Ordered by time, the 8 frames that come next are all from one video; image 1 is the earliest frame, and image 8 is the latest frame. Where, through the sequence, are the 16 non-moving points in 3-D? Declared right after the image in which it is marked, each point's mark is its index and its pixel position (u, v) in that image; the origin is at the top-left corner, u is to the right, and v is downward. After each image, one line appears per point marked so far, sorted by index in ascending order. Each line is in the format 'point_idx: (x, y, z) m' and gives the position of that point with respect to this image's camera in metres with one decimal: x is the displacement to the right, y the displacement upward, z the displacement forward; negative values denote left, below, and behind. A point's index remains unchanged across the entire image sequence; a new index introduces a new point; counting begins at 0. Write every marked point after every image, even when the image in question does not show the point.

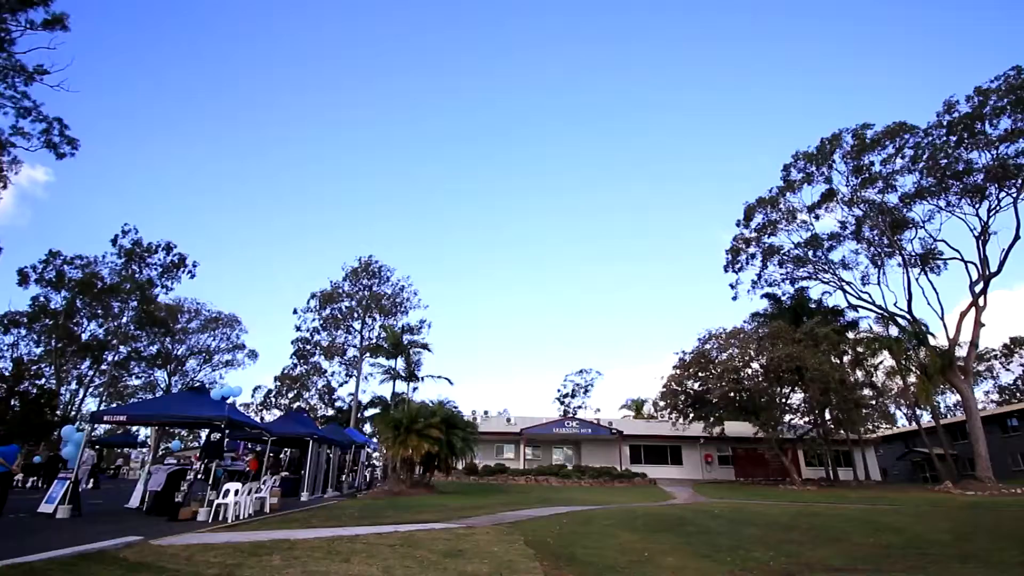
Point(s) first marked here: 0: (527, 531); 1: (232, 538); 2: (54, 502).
0: (+0.7, -7.4, +13.6) m
1: (-7.2, -6.6, +11.8) m
2: (-13.7, -6.6, +13.8) m
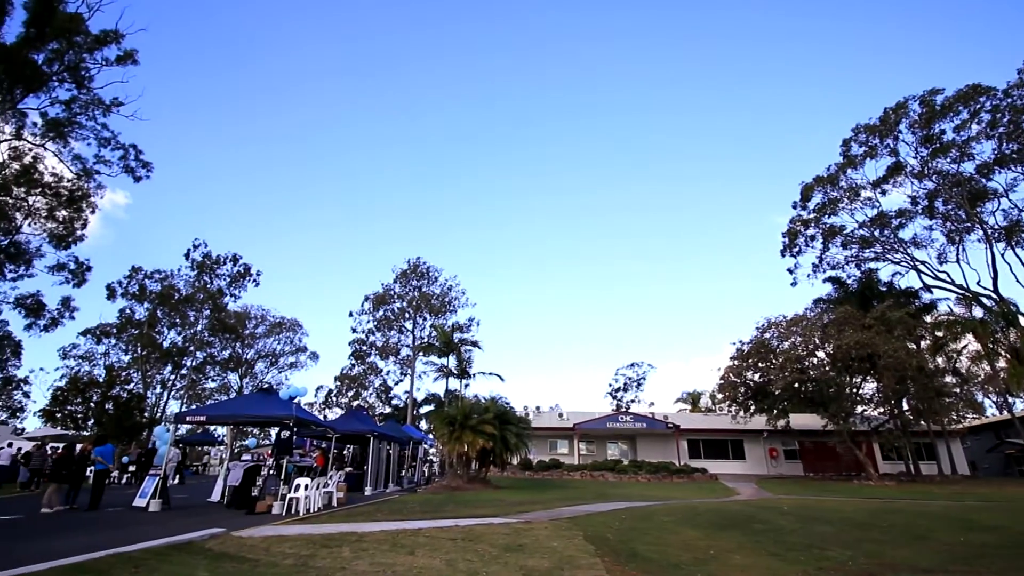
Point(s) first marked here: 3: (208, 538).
0: (+2.4, -7.2, +13.5) m
1: (-5.7, -6.7, +12.5) m
2: (-11.9, -7.0, +15.0) m
3: (-7.7, -6.5, +11.6) m
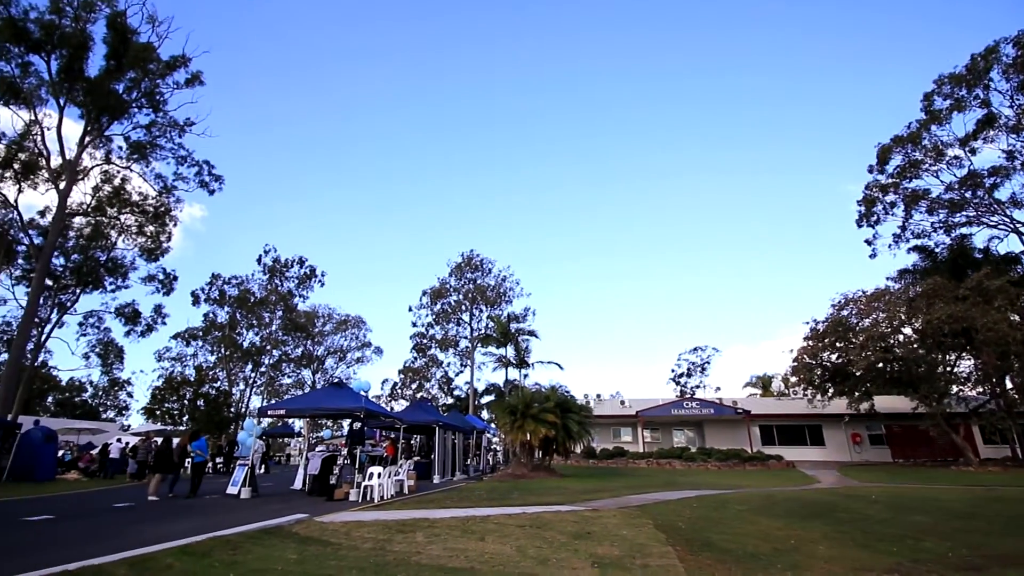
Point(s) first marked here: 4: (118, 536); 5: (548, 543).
0: (+4.3, -6.7, +13.2) m
1: (-3.8, -6.6, +13.1) m
2: (-9.7, -7.1, +16.2) m
3: (-6.0, -6.5, +12.4) m
4: (-9.9, -6.3, +11.4) m
5: (+1.0, -6.3, +11.1) m
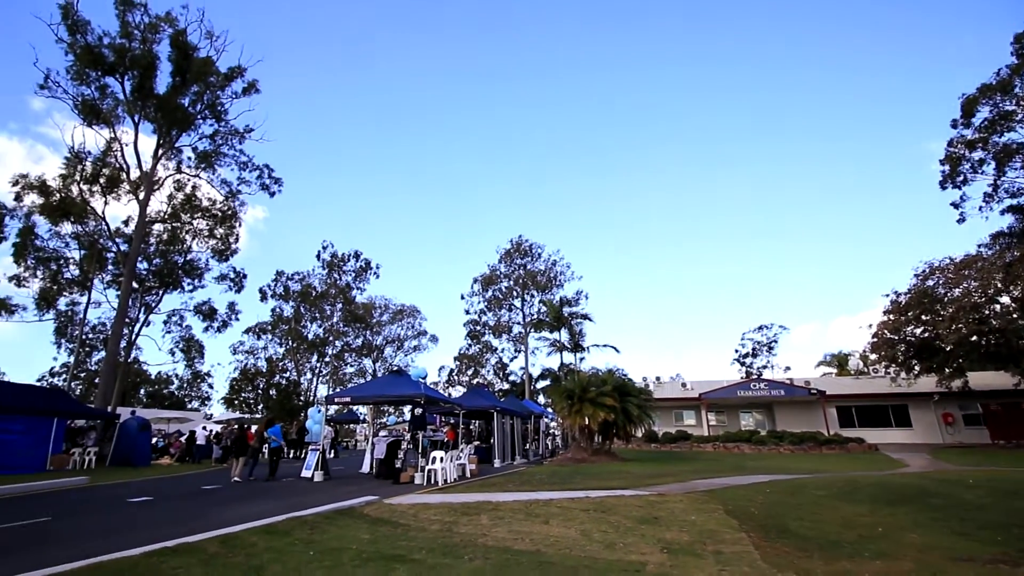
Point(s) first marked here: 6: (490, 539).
0: (+6.1, -6.1, +12.8) m
1: (-2.0, -6.3, +13.4) m
2: (-7.6, -7.0, +17.1) m
3: (-4.2, -6.3, +13.0) m
4: (-8.3, -6.2, +12.3) m
5: (+2.5, -5.9, +11.0) m
6: (-0.5, -5.9, +10.6) m
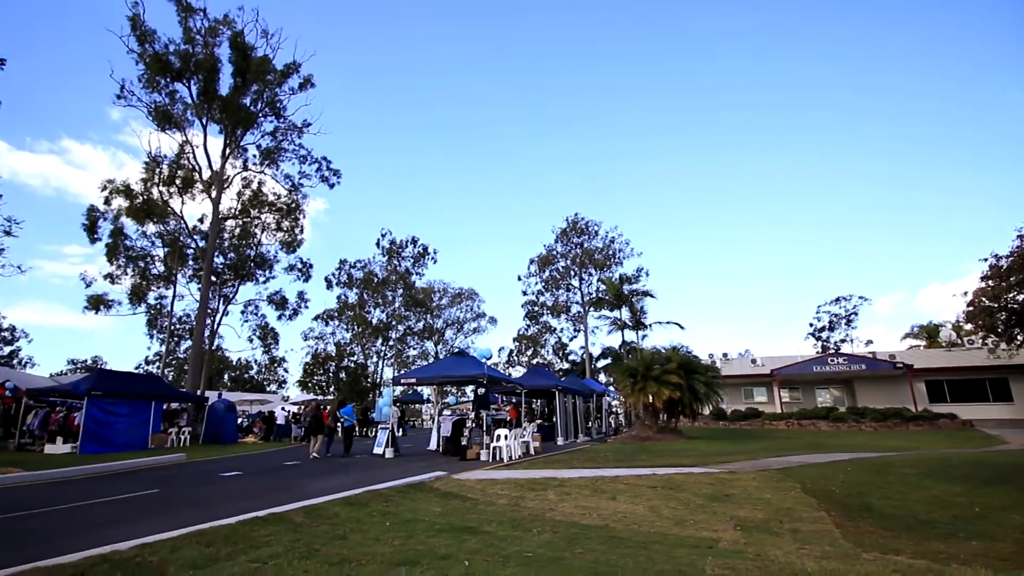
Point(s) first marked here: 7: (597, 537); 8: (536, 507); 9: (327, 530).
0: (+7.9, -5.3, +12.3) m
1: (-0.1, -5.8, +13.7) m
2: (-5.3, -6.5, +18.0) m
3: (-2.4, -5.8, +13.5) m
4: (-6.4, -5.9, +13.2) m
5: (+4.2, -5.3, +10.8) m
6: (+1.1, -5.4, +10.7) m
7: (+1.9, -5.4, +9.7) m
8: (+0.6, -5.4, +11.0) m
9: (-4.3, -5.6, +10.4) m
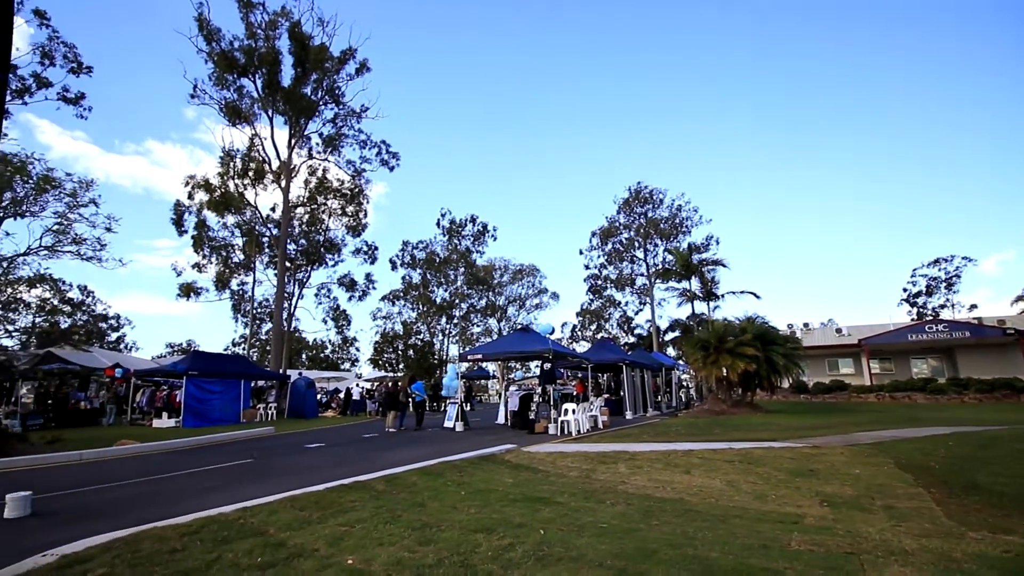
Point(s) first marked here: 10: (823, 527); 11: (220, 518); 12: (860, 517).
0: (+9.7, -4.3, +11.6) m
1: (+1.9, -5.0, +13.8) m
2: (-2.8, -5.6, +18.6) m
3: (-0.3, -5.1, +13.8) m
4: (-4.4, -5.4, +14.0) m
5: (+5.9, -4.5, +10.5) m
6: (+2.9, -4.8, +10.7) m
7: (+3.5, -4.8, +9.6) m
8: (+2.3, -4.7, +11.0) m
9: (-2.6, -5.1, +10.9) m
10: (+6.1, -4.7, +8.8) m
11: (-6.7, -5.3, +10.2) m
12: (+6.9, -4.6, +8.9) m
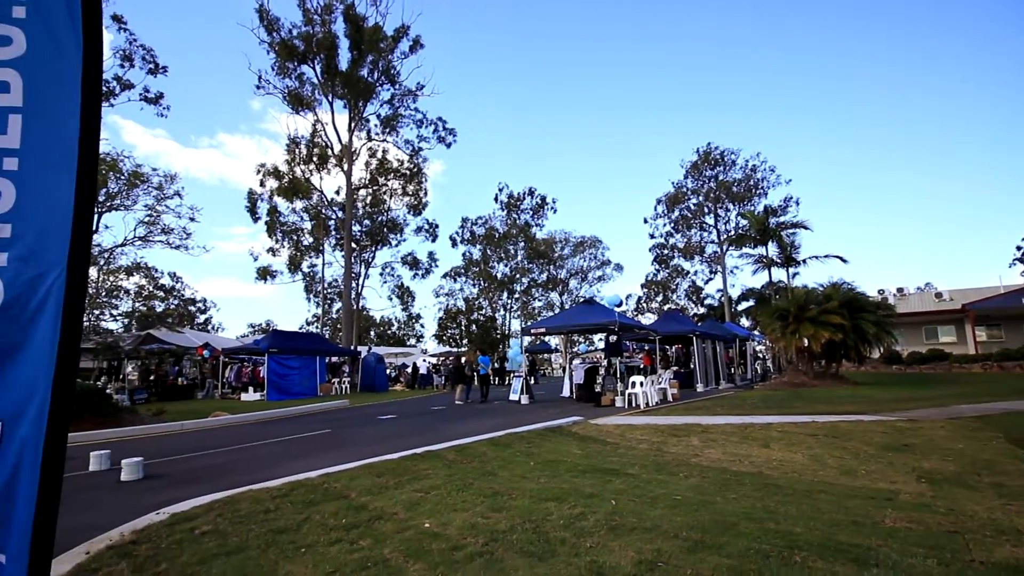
0: (+11.4, -3.4, +10.6) m
1: (+3.9, -4.1, +13.6) m
2: (-0.2, -4.6, +19.0) m
3: (+1.7, -4.3, +13.9) m
4: (-2.4, -4.6, +14.5) m
5: (+7.5, -3.7, +9.9) m
6: (+4.5, -4.0, +10.5) m
7: (+5.0, -4.1, +9.3) m
8: (+4.0, -4.0, +10.9) m
9: (-0.9, -4.5, +11.3) m
10: (+7.5, -4.0, +8.2) m
11: (-5.0, -4.8, +11.0) m
12: (+8.3, -3.8, +8.2) m
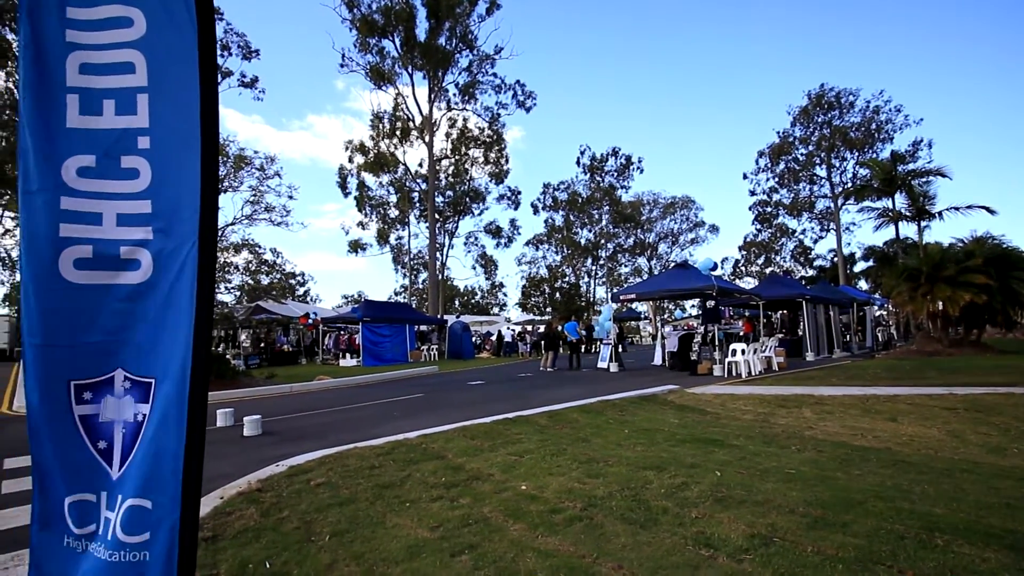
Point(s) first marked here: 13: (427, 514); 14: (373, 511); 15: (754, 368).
0: (+13.4, -2.4, +8.8) m
1: (+6.5, -3.0, +13.0) m
2: (+3.2, -3.3, +18.9) m
3: (+4.3, -3.2, +13.6) m
4: (+0.4, -3.6, +14.8) m
5: (+9.5, -2.8, +8.8) m
6: (+6.6, -3.2, +9.7) m
7: (+7.0, -3.3, +8.5) m
8: (+6.2, -3.1, +10.2) m
9: (+1.4, -3.7, +11.4) m
10: (+9.3, -3.2, +7.0) m
11: (-2.7, -4.0, +11.7) m
12: (+10.1, -3.0, +6.9) m
13: (-1.5, -4.0, +8.0) m
14: (-2.5, -4.1, +8.2) m
15: (+7.6, -2.9, +15.5) m
